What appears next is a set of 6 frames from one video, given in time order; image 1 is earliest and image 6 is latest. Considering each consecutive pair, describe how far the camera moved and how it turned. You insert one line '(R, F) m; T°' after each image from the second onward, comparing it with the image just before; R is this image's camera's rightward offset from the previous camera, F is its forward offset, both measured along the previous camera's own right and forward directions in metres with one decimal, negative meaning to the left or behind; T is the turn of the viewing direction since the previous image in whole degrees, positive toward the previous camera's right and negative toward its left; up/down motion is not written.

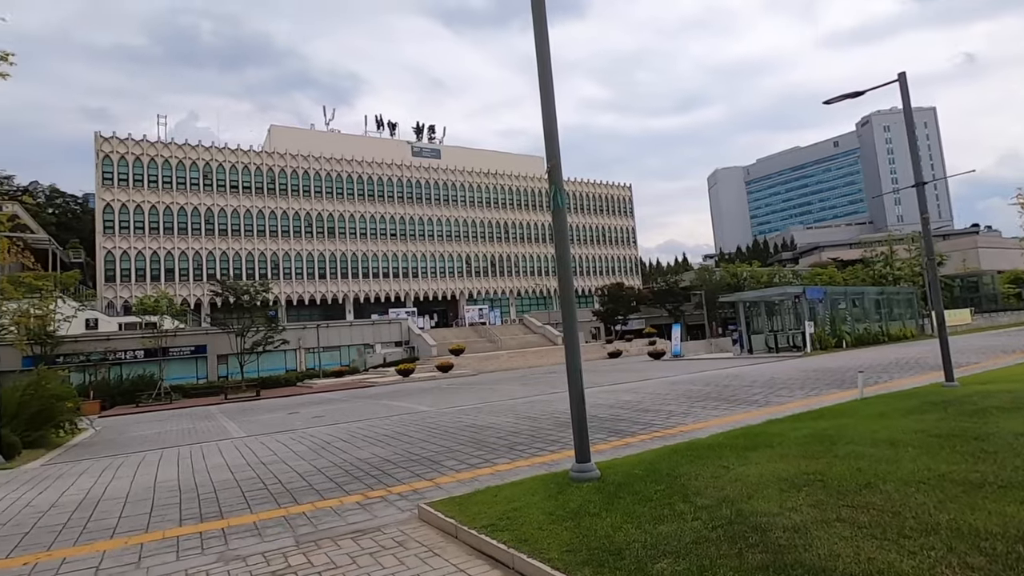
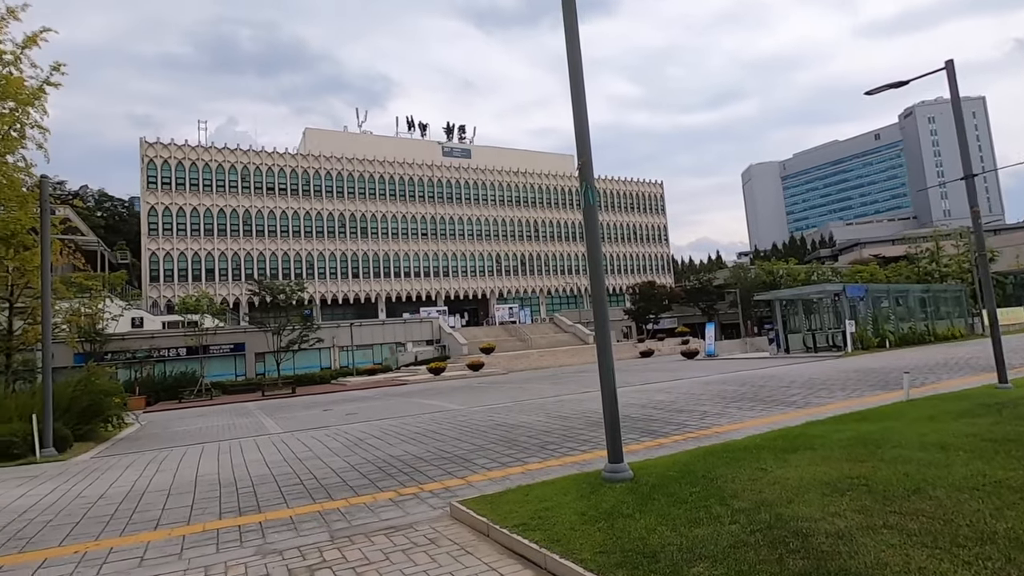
(0.0, 0.0) m; -3°
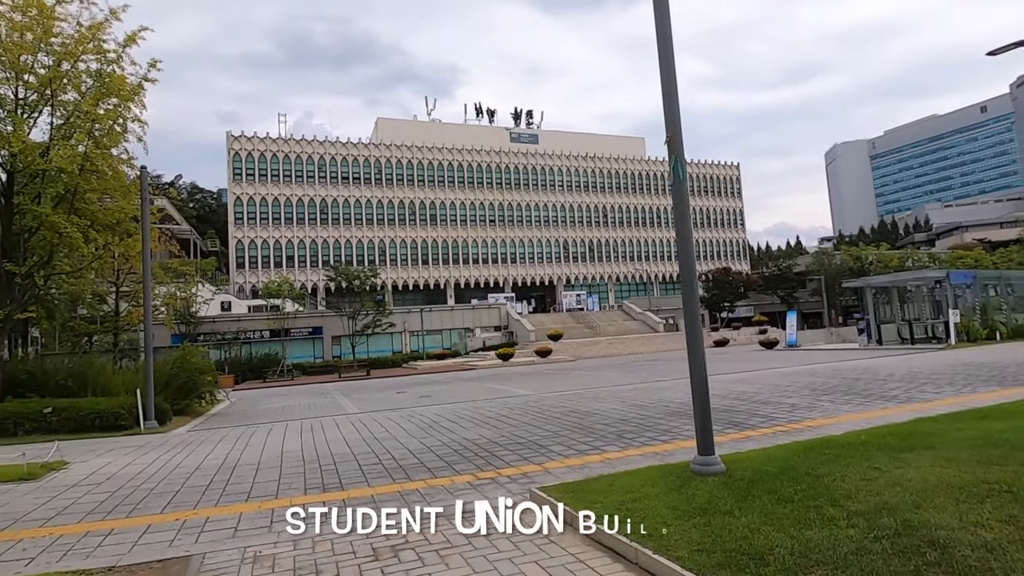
(-0.2, +0.2) m; -7°
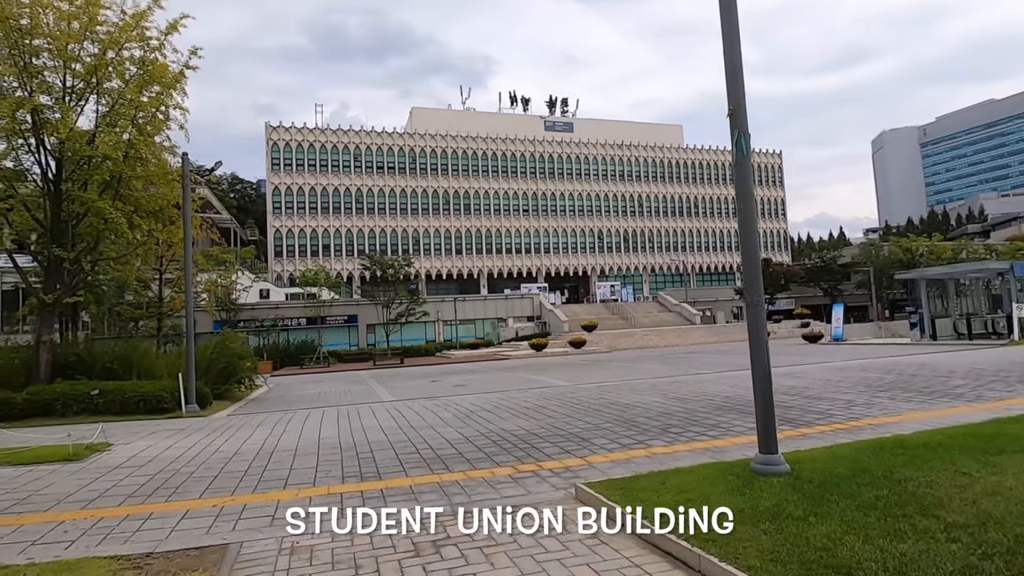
(-0.2, +0.4) m; -3°
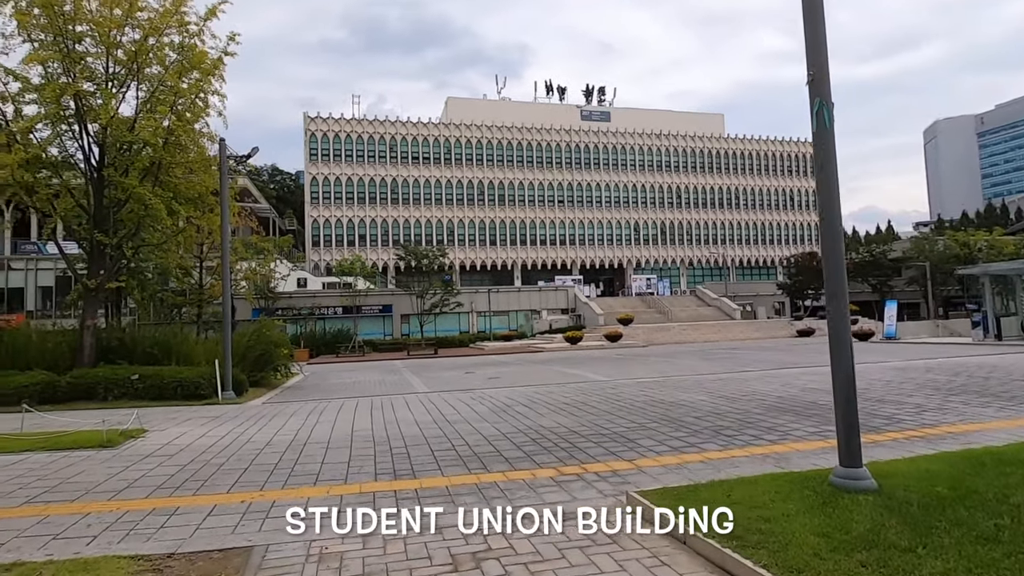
(-0.2, +0.5) m; -3°
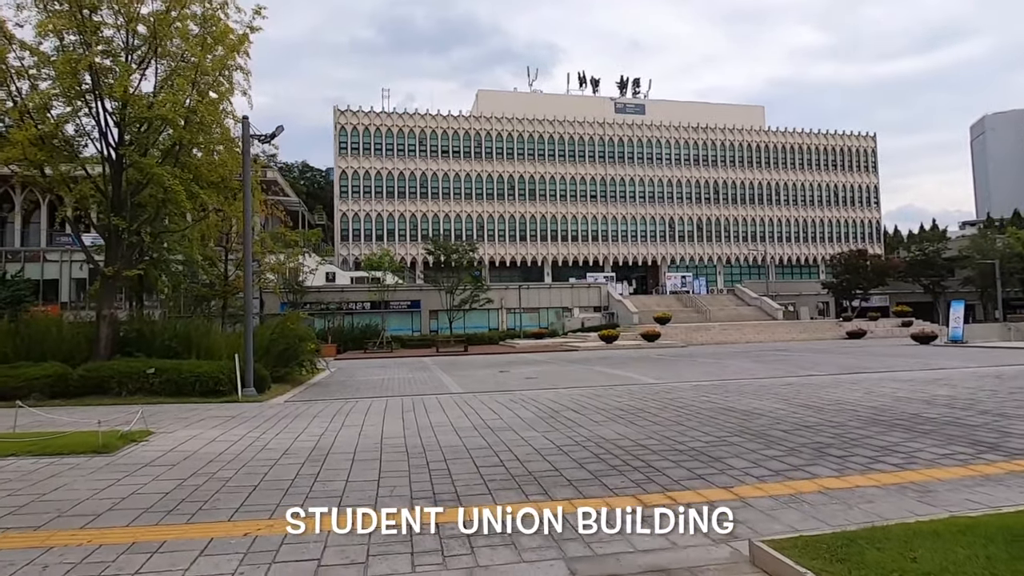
(-0.5, +1.4) m; -3°
